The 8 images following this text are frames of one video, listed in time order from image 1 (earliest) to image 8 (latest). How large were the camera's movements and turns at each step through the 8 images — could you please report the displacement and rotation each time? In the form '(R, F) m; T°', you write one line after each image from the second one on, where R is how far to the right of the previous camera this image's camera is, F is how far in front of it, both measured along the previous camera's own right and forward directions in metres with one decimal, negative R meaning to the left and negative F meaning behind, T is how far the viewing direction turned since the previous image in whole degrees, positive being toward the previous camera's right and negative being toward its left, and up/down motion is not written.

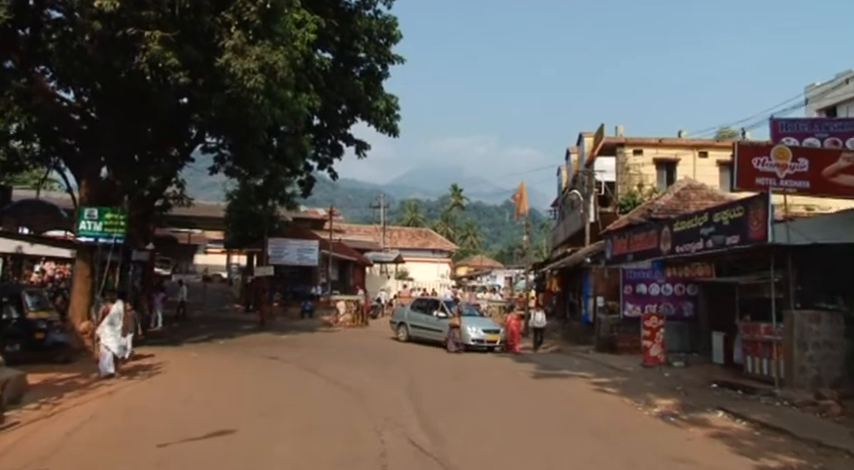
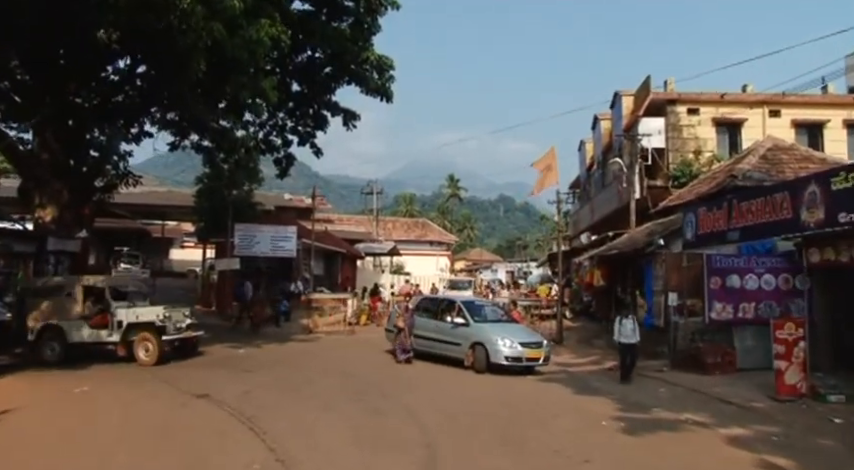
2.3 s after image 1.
(-0.3, +5.5) m; +1°
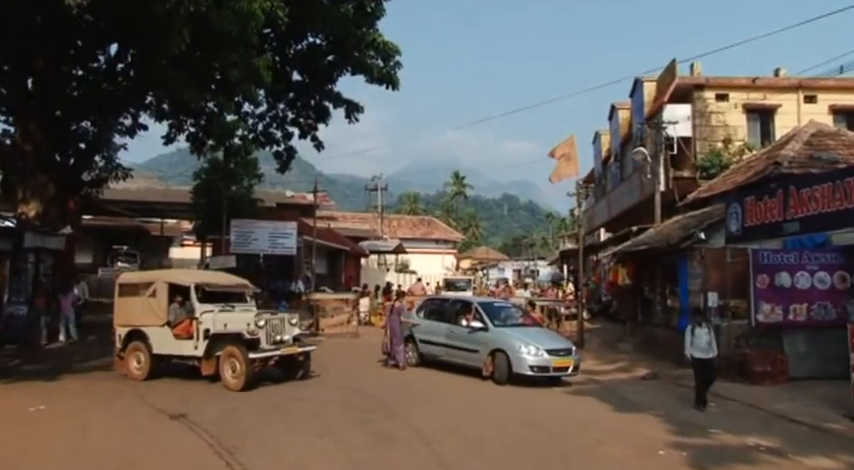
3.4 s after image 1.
(-0.2, +1.5) m; 0°
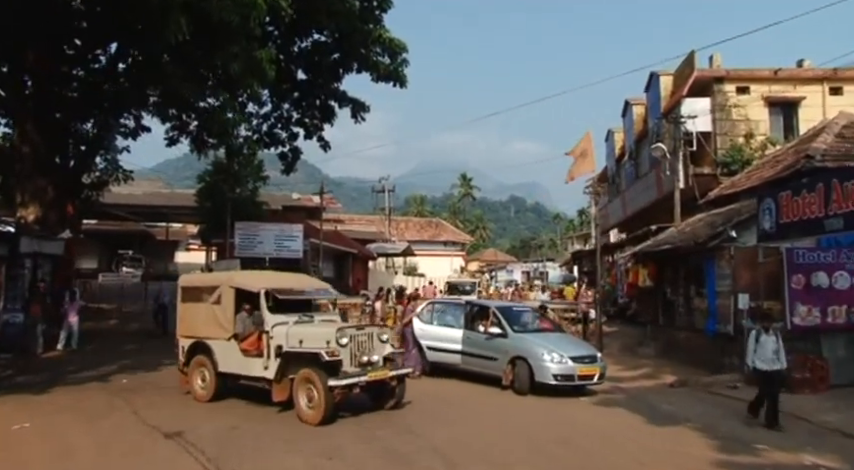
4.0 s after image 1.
(-0.1, +0.7) m; -1°
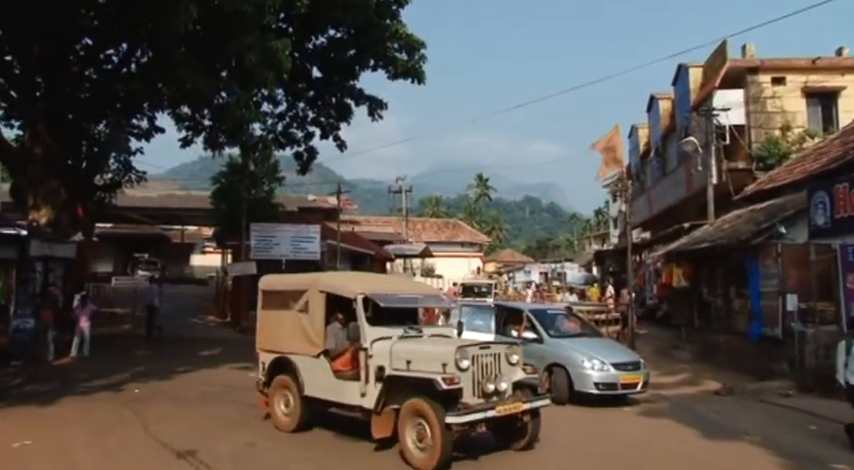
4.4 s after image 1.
(-0.2, +0.7) m; -1°
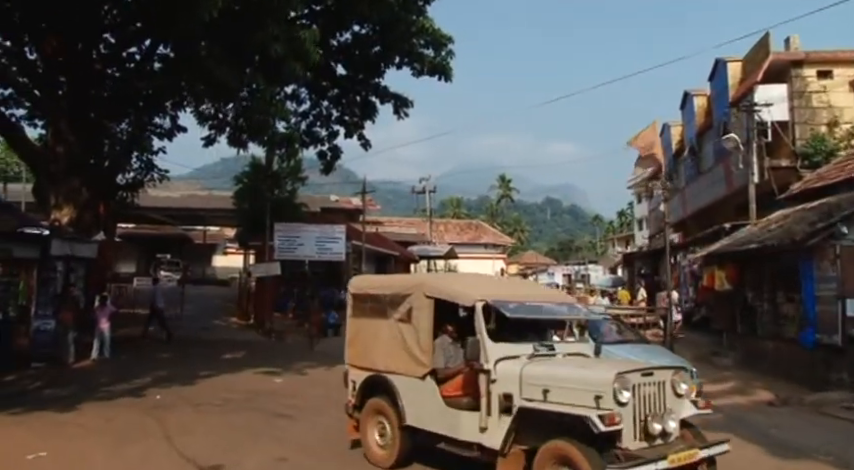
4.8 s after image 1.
(-0.2, +0.6) m; -2°
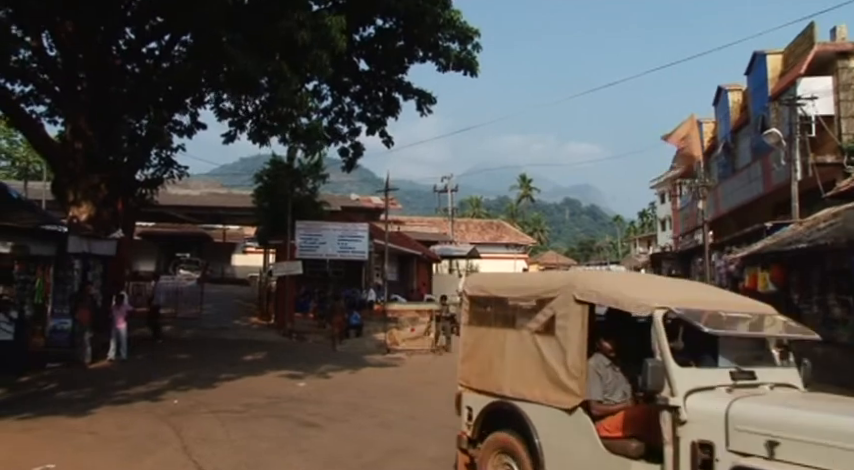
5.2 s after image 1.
(-0.2, +0.6) m; -2°
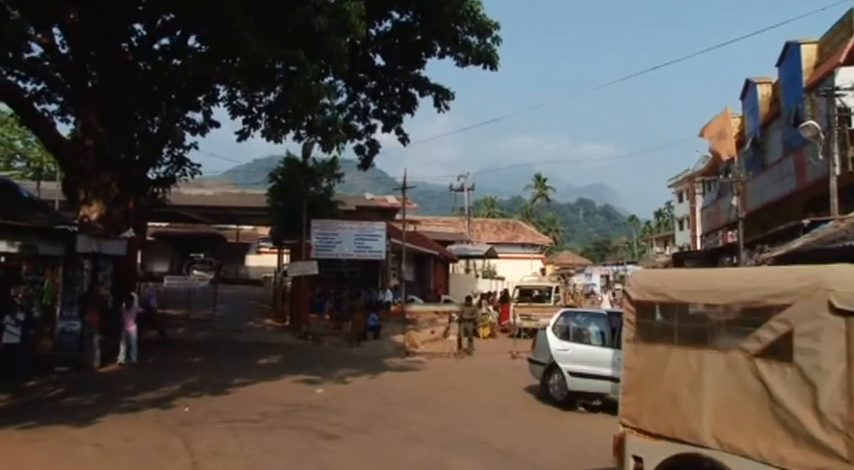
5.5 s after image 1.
(-0.2, +0.6) m; -1°
